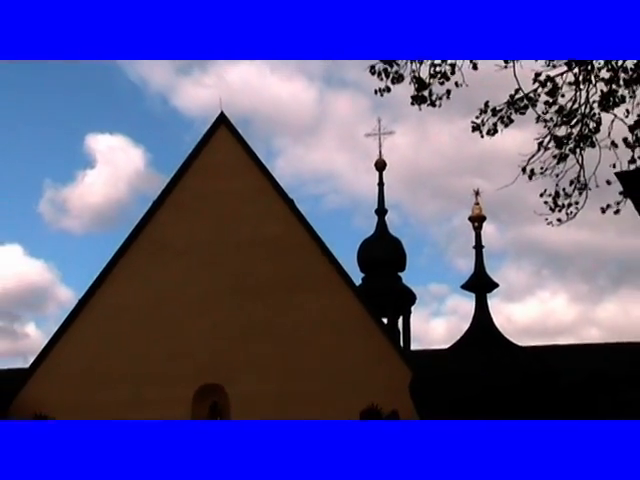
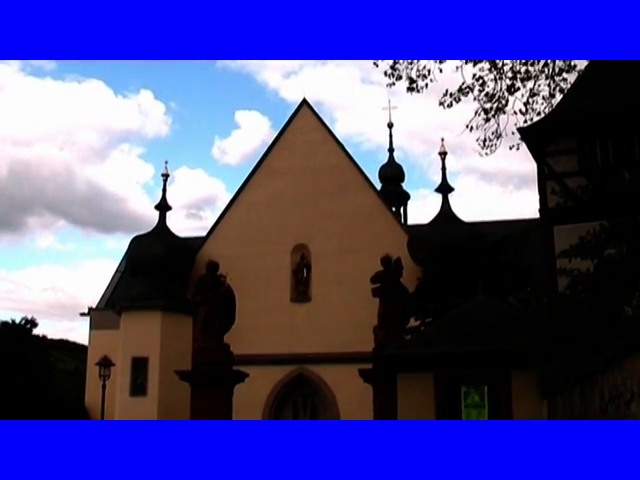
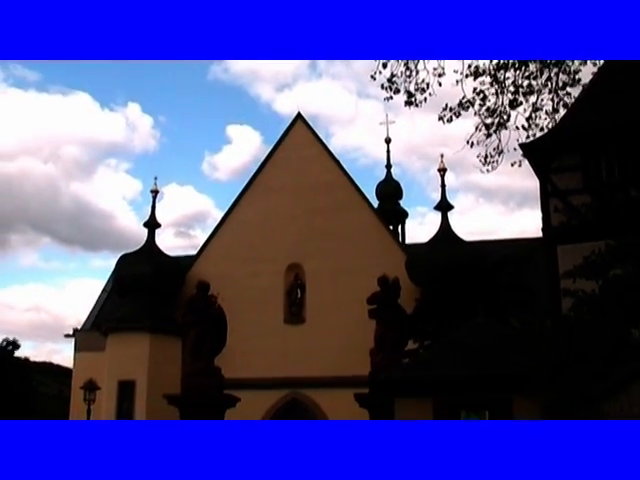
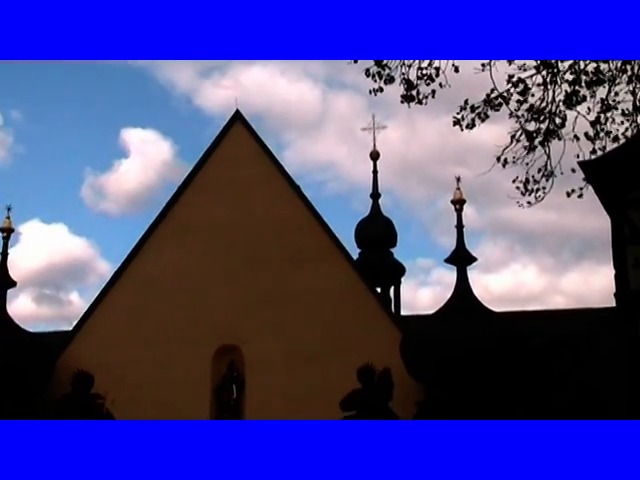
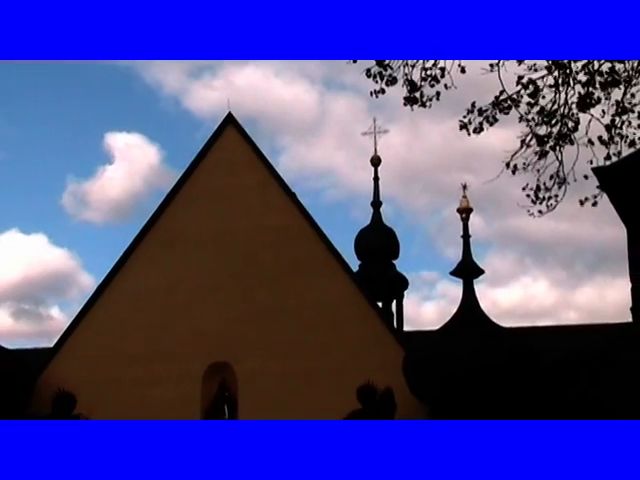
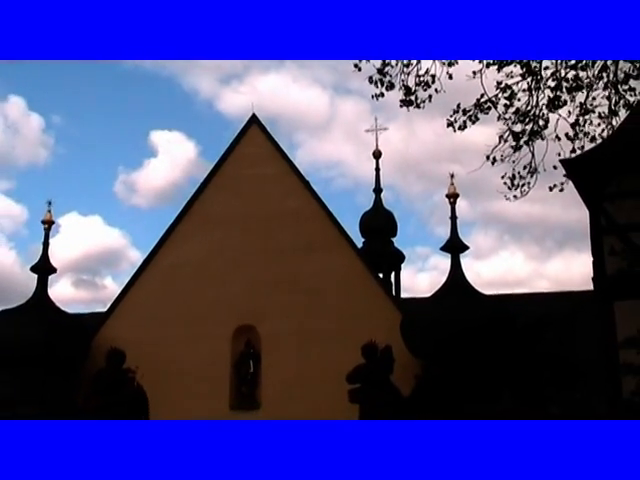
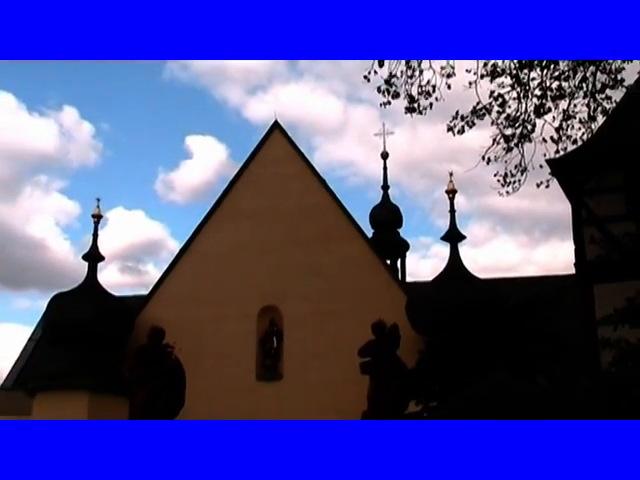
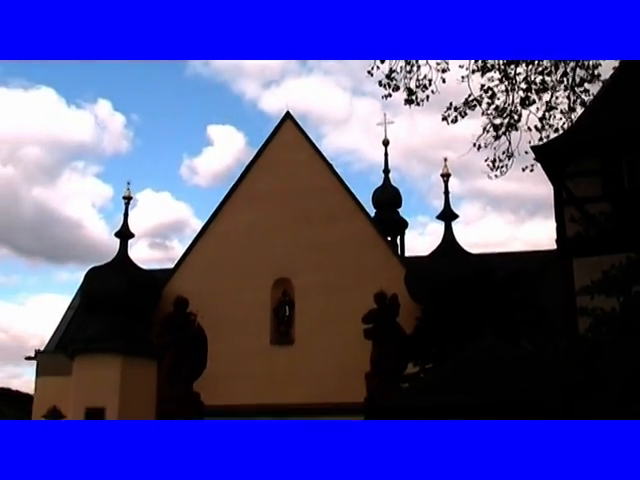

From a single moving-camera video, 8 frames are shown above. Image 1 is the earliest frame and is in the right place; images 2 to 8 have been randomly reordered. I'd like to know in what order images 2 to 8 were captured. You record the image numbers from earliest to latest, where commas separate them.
5, 4, 6, 7, 8, 3, 2
